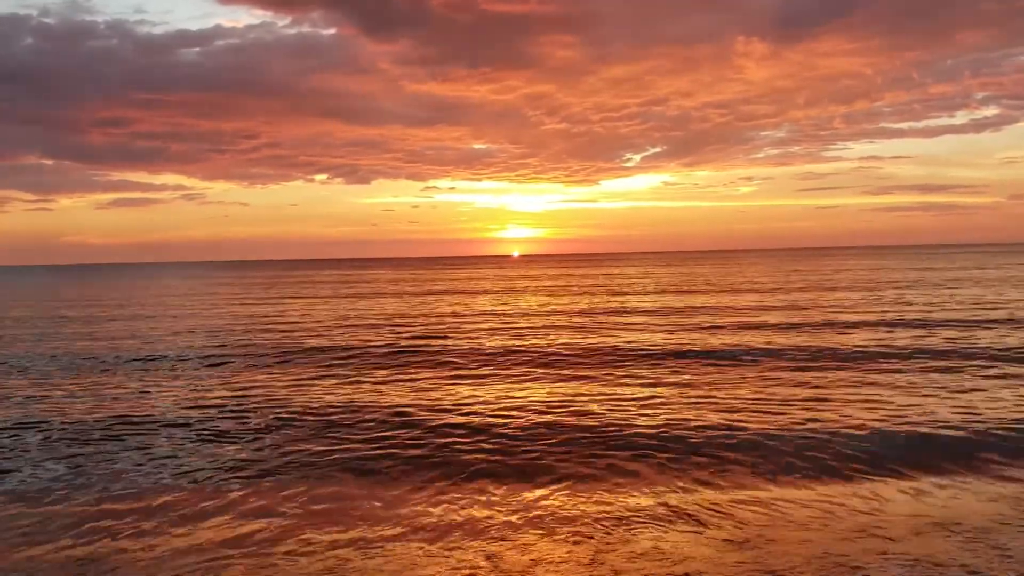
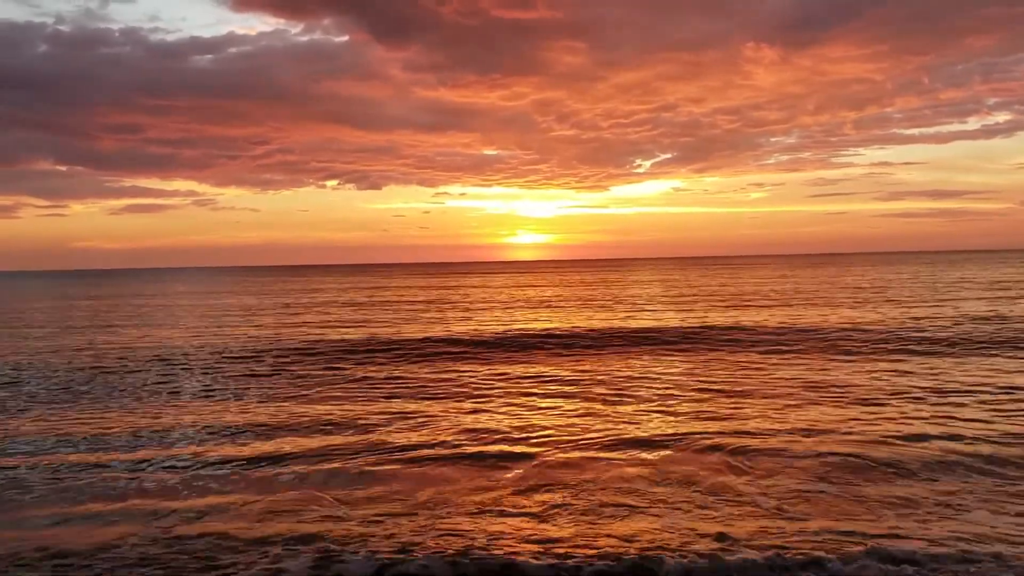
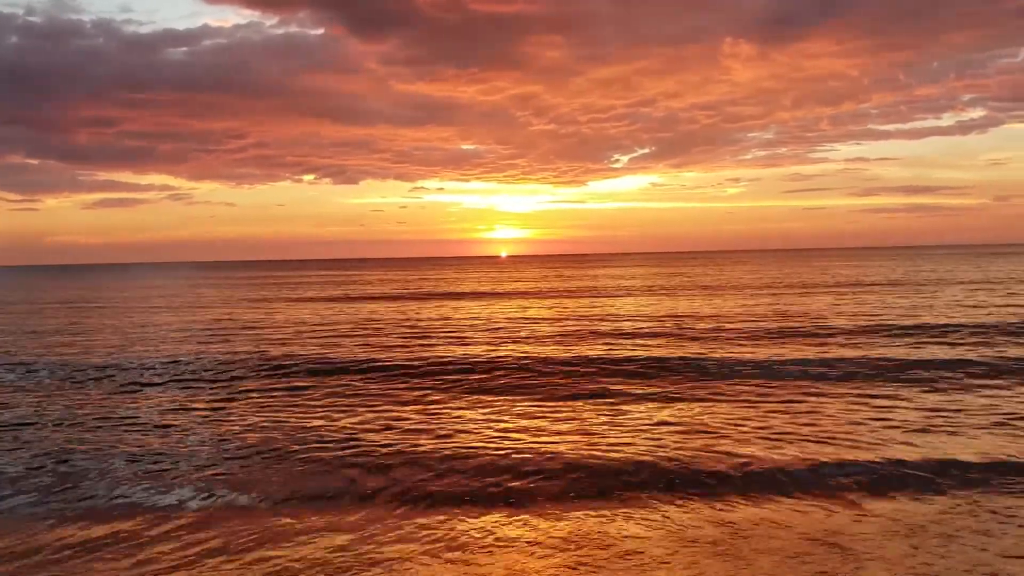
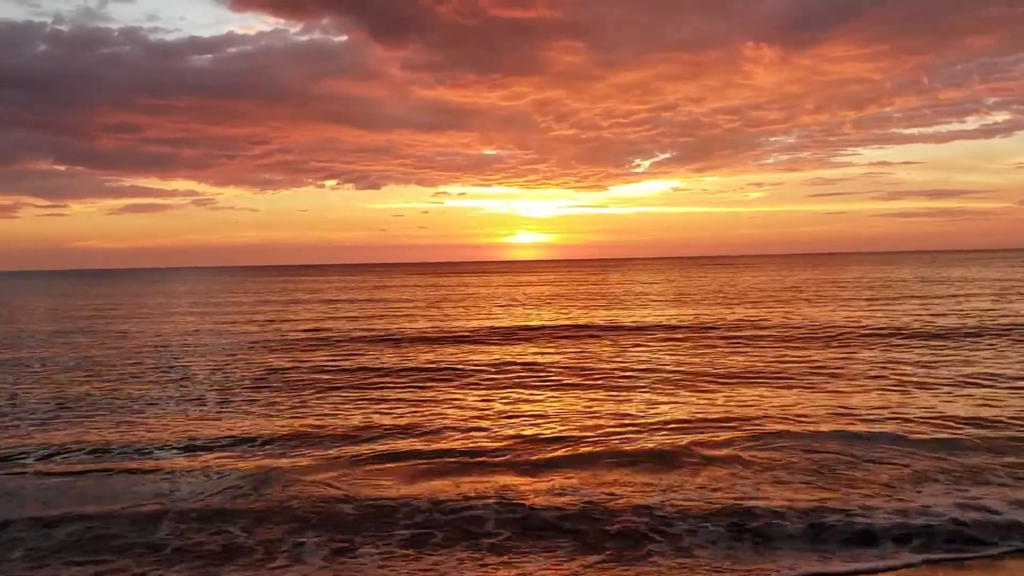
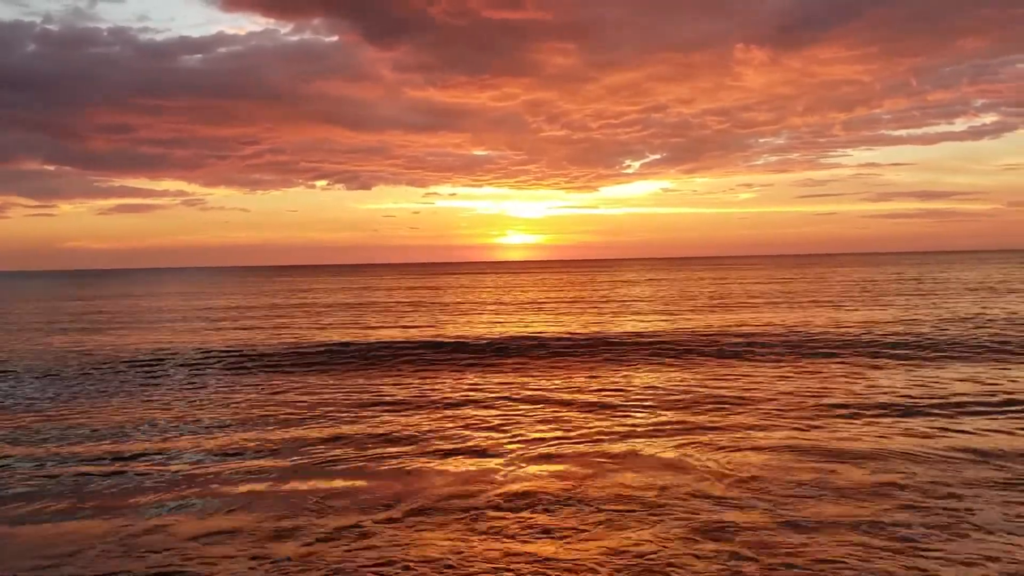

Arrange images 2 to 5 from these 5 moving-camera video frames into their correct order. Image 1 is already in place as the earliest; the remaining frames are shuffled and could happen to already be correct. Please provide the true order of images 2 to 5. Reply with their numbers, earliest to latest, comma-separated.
3, 4, 2, 5
